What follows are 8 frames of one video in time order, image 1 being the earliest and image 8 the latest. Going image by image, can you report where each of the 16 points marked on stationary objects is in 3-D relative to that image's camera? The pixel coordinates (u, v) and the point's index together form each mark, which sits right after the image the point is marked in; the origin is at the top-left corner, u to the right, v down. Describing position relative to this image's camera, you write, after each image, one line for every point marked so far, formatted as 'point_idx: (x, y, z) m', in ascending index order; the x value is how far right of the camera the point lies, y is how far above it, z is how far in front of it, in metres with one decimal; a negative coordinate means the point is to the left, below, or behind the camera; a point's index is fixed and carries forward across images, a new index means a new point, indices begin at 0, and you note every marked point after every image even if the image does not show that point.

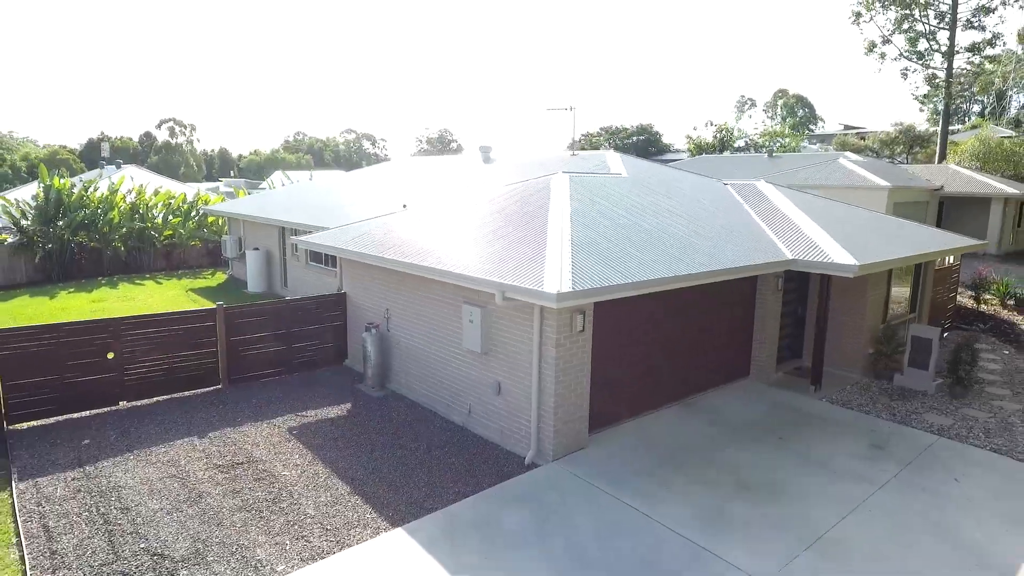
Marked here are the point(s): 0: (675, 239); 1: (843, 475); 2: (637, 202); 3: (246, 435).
0: (+1.9, +0.6, +7.6) m
1: (+3.3, -1.8, +6.2) m
2: (+1.7, +1.2, +8.8) m
3: (-2.9, -1.6, +7.0) m
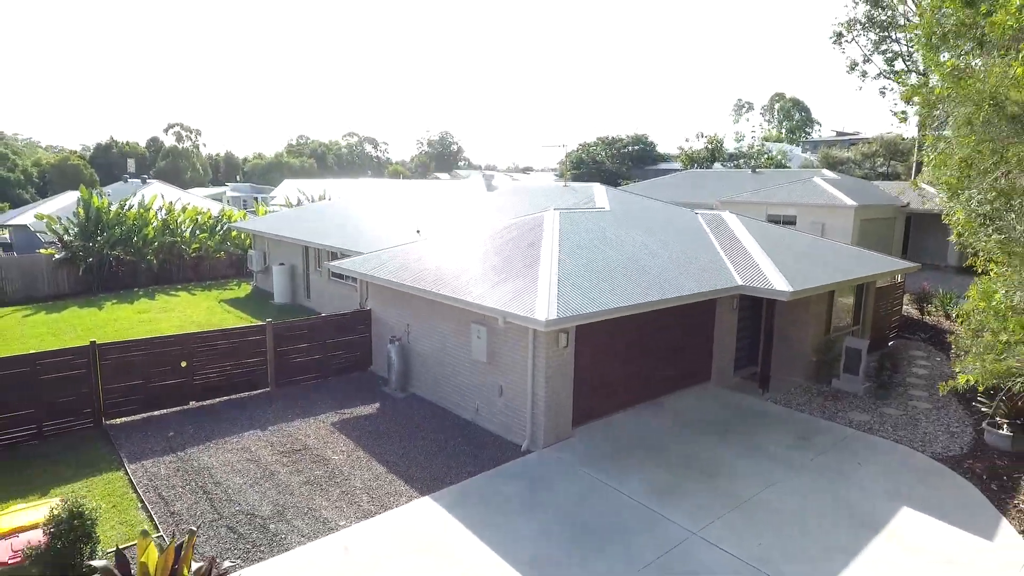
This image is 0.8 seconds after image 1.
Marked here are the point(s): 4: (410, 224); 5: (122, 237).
0: (+1.9, +0.3, +9.3) m
1: (+3.2, -2.2, +7.9) m
2: (+1.7, +0.9, +10.5) m
3: (-2.9, -1.9, +8.7) m
4: (-2.3, +1.4, +13.9) m
5: (-12.1, +1.6, +19.7) m
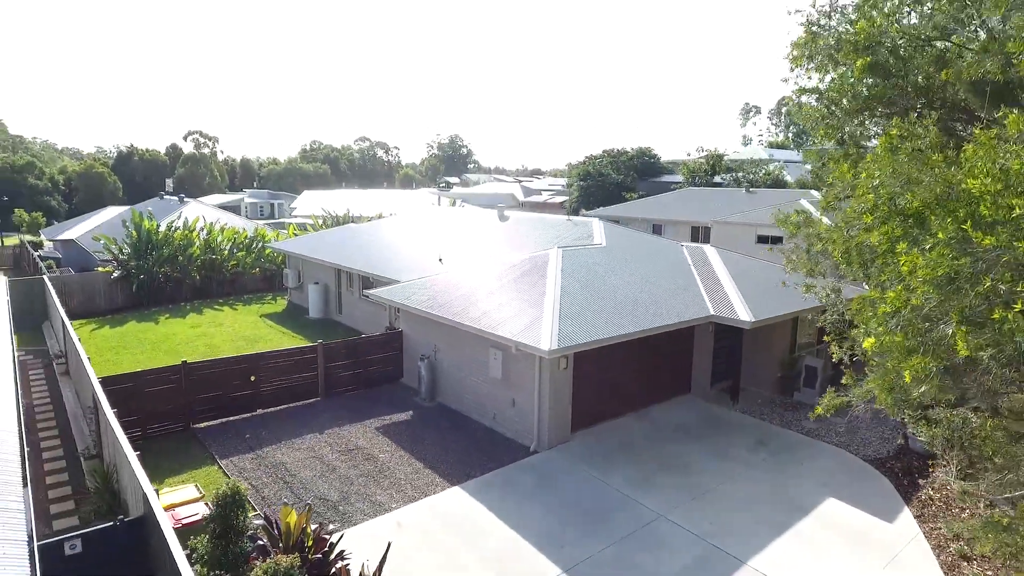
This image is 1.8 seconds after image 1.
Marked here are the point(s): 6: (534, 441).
0: (+2.1, -0.2, +11.2) m
1: (+3.4, -2.7, +9.8) m
2: (+1.9, +0.3, +12.4) m
3: (-2.8, -2.4, +10.7) m
4: (-2.0, +0.9, +15.9) m
5: (-11.8, +1.1, +21.8) m
6: (+0.3, -2.5, +10.1) m
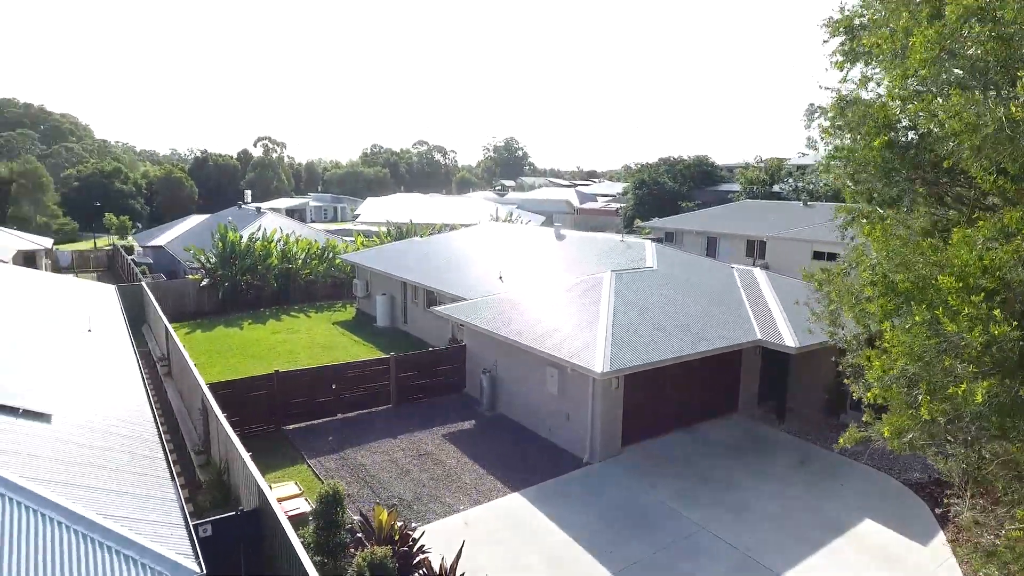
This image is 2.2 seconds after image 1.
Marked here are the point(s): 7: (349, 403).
0: (+3.2, -0.7, +12.0) m
1: (+4.3, -3.1, +10.4) m
2: (+3.1, -0.1, +13.1) m
3: (-1.7, -2.8, +11.9) m
4: (-0.5, +0.5, +17.0) m
5: (-9.8, +0.8, +23.7) m
6: (+1.3, -2.9, +11.0) m
7: (-3.3, -2.4, +13.0) m
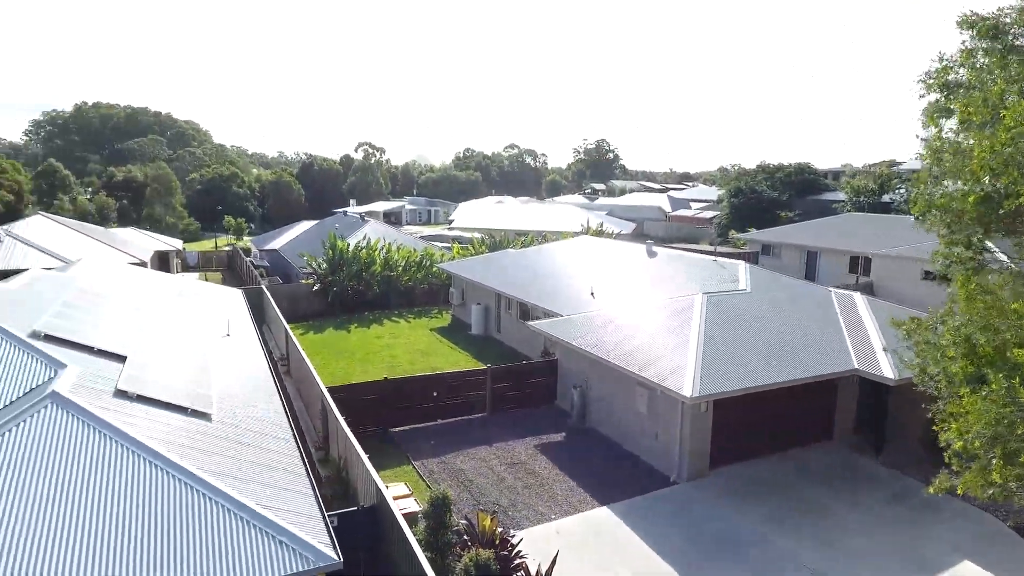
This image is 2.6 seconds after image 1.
0: (+5.0, -1.2, +12.1) m
1: (+5.8, -3.7, +10.4) m
2: (+5.1, -0.6, +13.3) m
3: (0.0, -3.2, +12.6) m
4: (+2.0, +0.1, +17.5) m
5: (-6.2, +0.6, +25.4) m
6: (+2.9, -3.3, +11.4) m
7: (-1.4, -2.7, +14.0) m
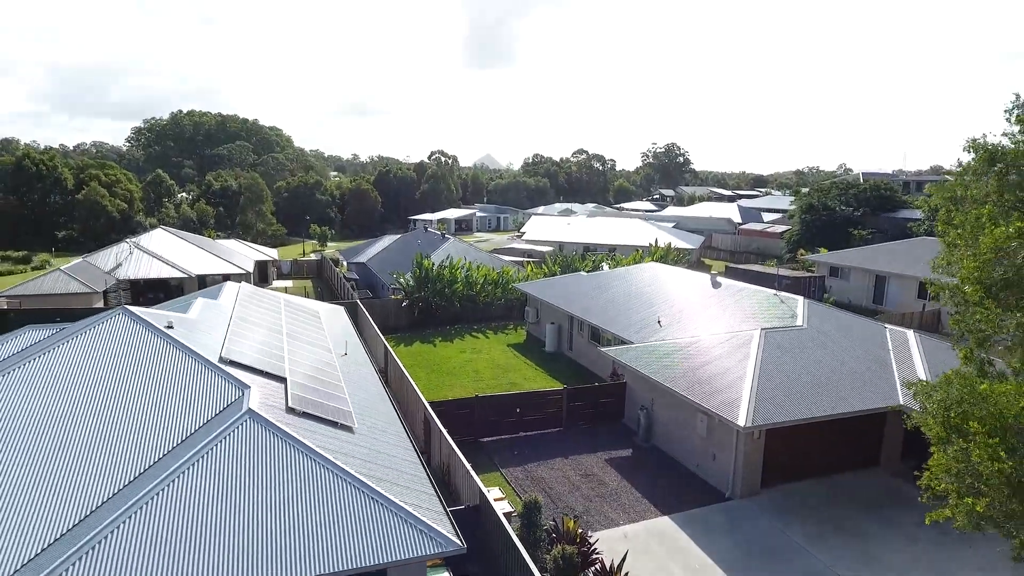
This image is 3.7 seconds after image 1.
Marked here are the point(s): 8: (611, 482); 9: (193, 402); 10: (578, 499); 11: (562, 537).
0: (+6.6, -2.1, +13.5) m
1: (+7.2, -4.5, +11.7) m
2: (+6.8, -1.5, +14.6) m
3: (+1.7, -3.9, +14.5) m
4: (+4.2, -0.7, +19.2) m
5: (-3.2, -0.1, +27.9) m
6: (+4.5, -4.2, +13.0) m
7: (+0.4, -3.4, +16.0) m
8: (+2.1, -4.2, +13.4) m
9: (-5.3, -2.0, +10.6) m
10: (+1.3, -4.3, +12.7) m
11: (+0.8, -4.0, +10.1) m
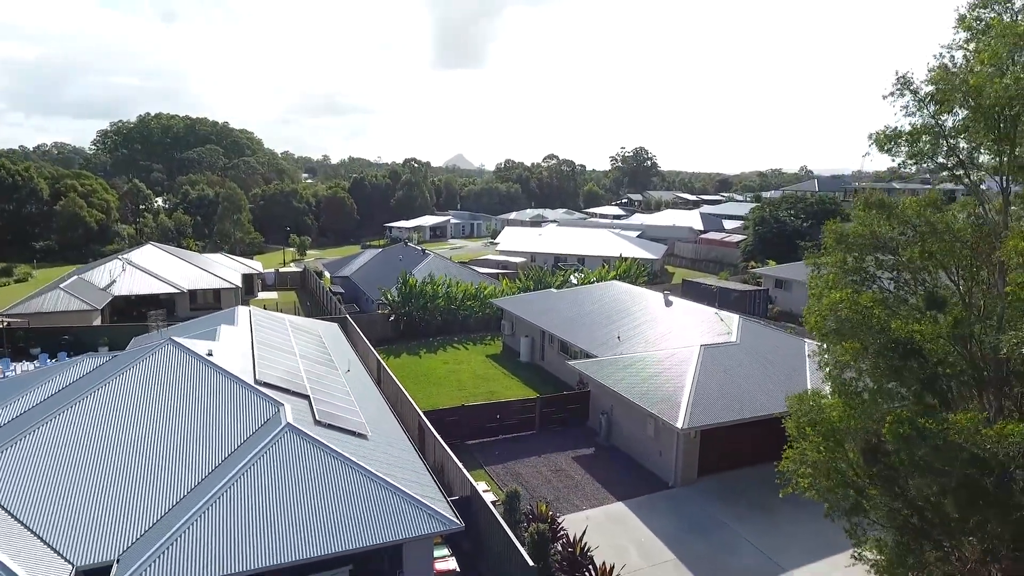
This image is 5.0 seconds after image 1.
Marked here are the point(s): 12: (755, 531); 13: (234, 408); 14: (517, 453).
0: (+6.1, -2.7, +16.5) m
1: (+6.9, -5.2, +14.7) m
2: (+6.3, -2.1, +17.6) m
3: (+1.2, -4.6, +17.3) m
4: (+3.5, -1.4, +22.1) m
5: (-4.3, -0.8, +30.4) m
6: (+4.0, -4.8, +15.9) m
7: (-0.1, -4.1, +18.7) m
8: (+1.6, -4.8, +16.2) m
9: (-5.7, -2.7, +13.1) m
10: (+0.9, -5.0, +15.5) m
11: (+0.5, -4.7, +12.9) m
12: (+5.3, -5.3, +13.8) m
13: (-5.9, -2.5, +13.3) m
14: (+0.1, -4.6, +17.6) m
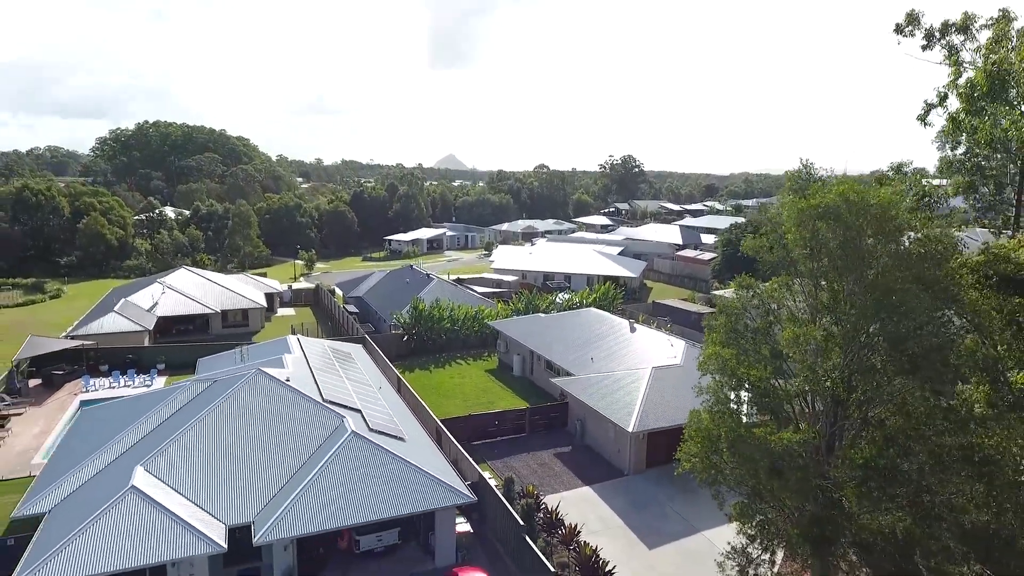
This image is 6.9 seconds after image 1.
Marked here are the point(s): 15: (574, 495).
0: (+6.0, -4.0, +21.9) m
1: (+6.7, -6.5, +20.2) m
2: (+6.1, -3.4, +23.1) m
3: (+1.0, -6.0, +22.7) m
4: (+3.3, -2.7, +27.5) m
5: (-4.6, -2.1, +35.7) m
6: (+3.9, -6.1, +21.3) m
7: (-0.3, -5.5, +24.1) m
8: (+1.5, -6.2, +21.6) m
9: (-5.8, -4.1, +18.3) m
10: (+0.8, -6.3, +20.8) m
11: (+0.4, -6.0, +18.2) m
12: (+5.2, -6.7, +19.2) m
13: (-6.0, -3.9, +18.6) m
14: (0.0, -5.9, +22.9) m
15: (+1.9, -6.5, +19.8) m
